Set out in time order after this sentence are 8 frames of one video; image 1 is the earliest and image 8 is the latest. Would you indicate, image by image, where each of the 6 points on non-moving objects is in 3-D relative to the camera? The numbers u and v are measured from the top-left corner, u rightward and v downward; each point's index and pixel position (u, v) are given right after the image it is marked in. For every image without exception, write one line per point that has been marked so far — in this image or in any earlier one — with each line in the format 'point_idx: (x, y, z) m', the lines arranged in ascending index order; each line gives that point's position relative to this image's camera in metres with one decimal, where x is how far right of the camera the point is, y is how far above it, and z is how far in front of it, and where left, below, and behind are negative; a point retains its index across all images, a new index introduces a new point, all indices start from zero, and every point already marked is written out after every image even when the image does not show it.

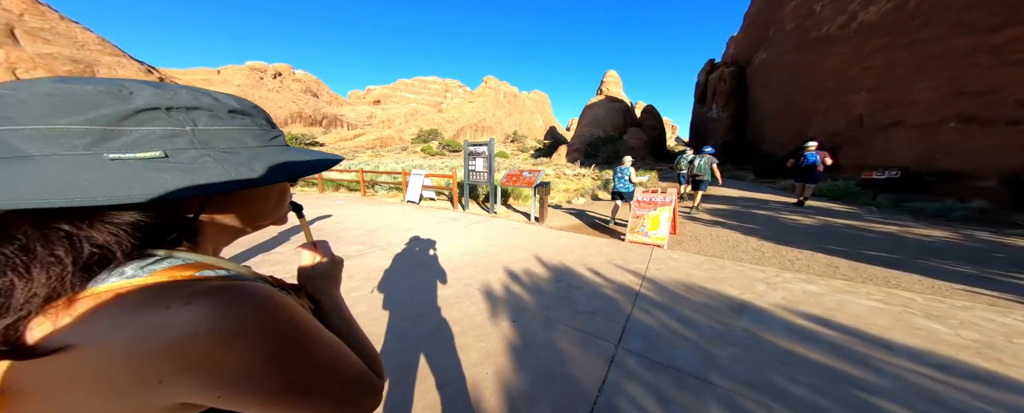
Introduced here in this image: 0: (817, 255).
0: (+4.5, -0.7, +3.8) m
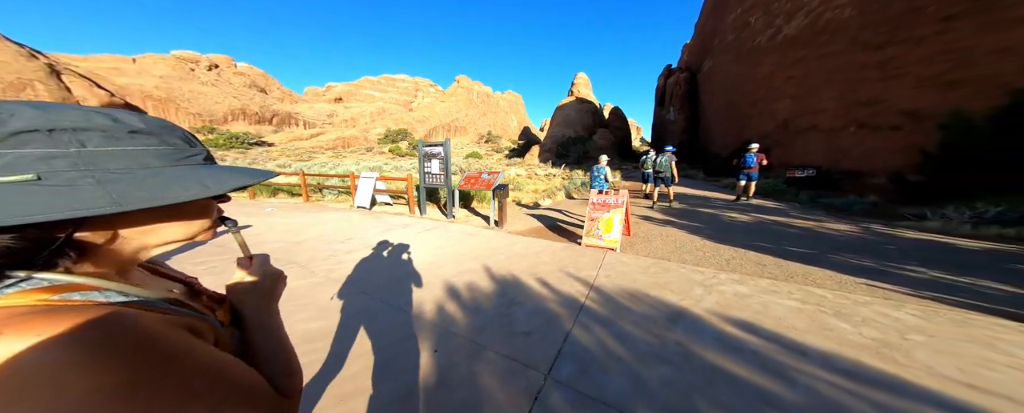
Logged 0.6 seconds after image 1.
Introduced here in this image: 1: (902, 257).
0: (+3.7, -0.7, +4.1) m
1: (+5.4, -0.7, +3.7) m
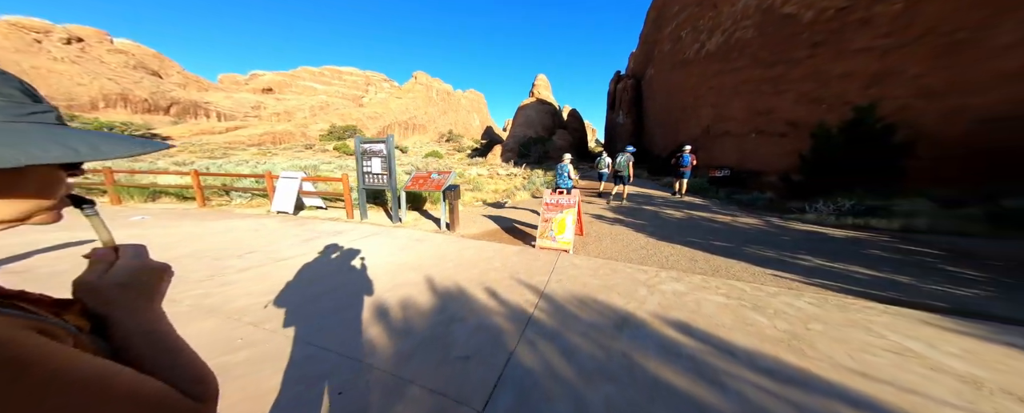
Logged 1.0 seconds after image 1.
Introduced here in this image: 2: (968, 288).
0: (+2.9, -0.7, +4.4) m
1: (+4.6, -0.6, +4.3) m
2: (+4.7, -0.9, +2.9) m
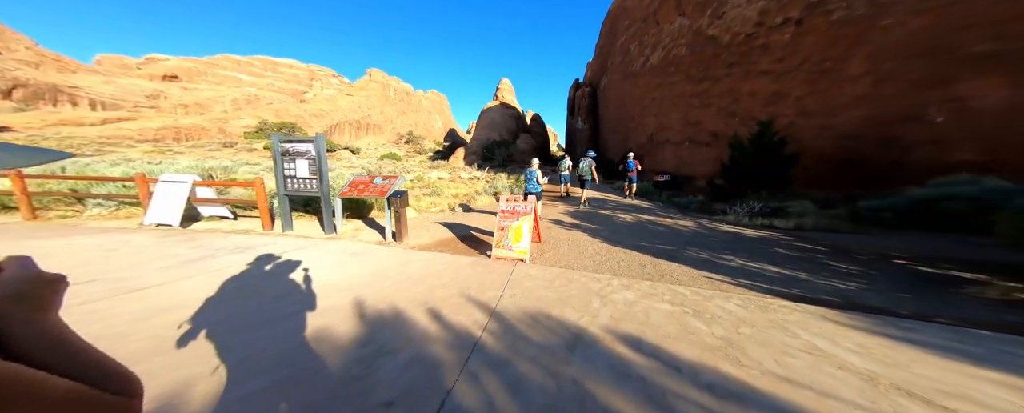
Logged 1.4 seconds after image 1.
0: (+2.1, -0.8, +4.6) m
1: (+3.8, -0.7, +4.8) m
2: (+4.1, -0.9, +3.3) m
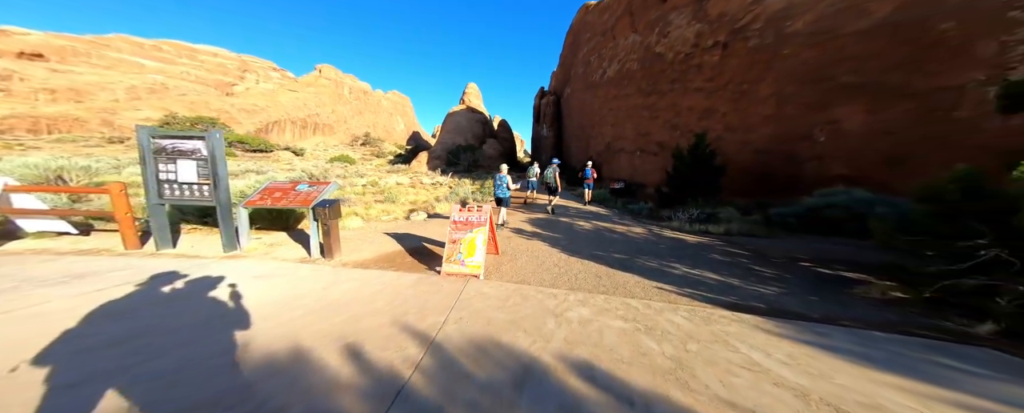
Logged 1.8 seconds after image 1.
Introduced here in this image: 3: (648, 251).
0: (+1.3, -1.0, +4.5) m
1: (+3.0, -0.9, +5.0) m
2: (+3.4, -1.1, +3.6) m
3: (+2.7, -0.9, +5.2) m
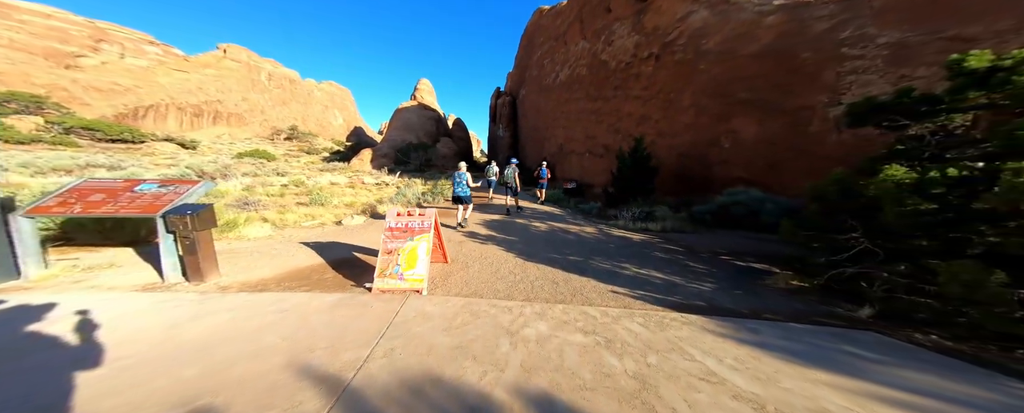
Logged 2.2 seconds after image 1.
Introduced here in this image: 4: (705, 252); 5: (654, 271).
0: (+0.4, -1.0, +4.3) m
1: (+2.0, -0.9, +5.1) m
2: (+2.7, -1.1, +3.8) m
3: (+1.6, -0.9, +5.3) m
4: (+3.8, -0.9, +5.3) m
5: (+2.2, -1.0, +4.2) m
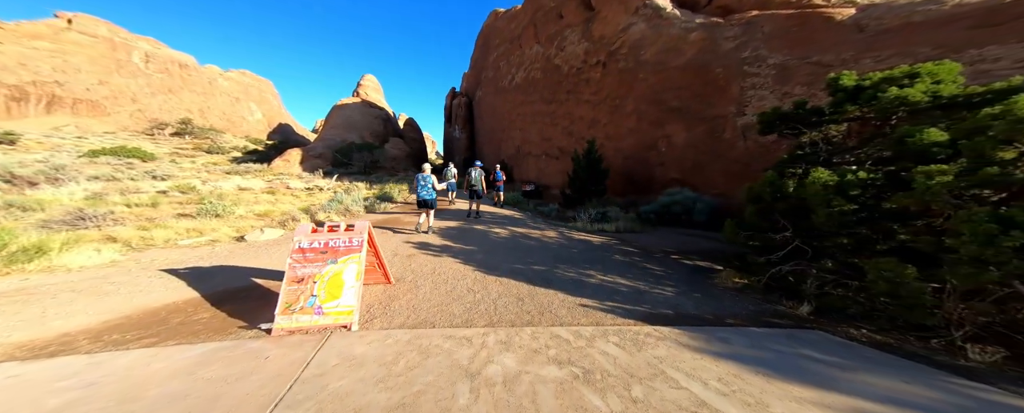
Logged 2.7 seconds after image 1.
0: (-0.2, -1.1, +3.9) m
1: (+1.2, -1.0, +4.9) m
2: (+2.2, -1.1, +3.8) m
3: (+0.8, -1.0, +5.0) m
4: (+3.0, -1.0, +5.5) m
5: (+1.6, -1.1, +4.1) m
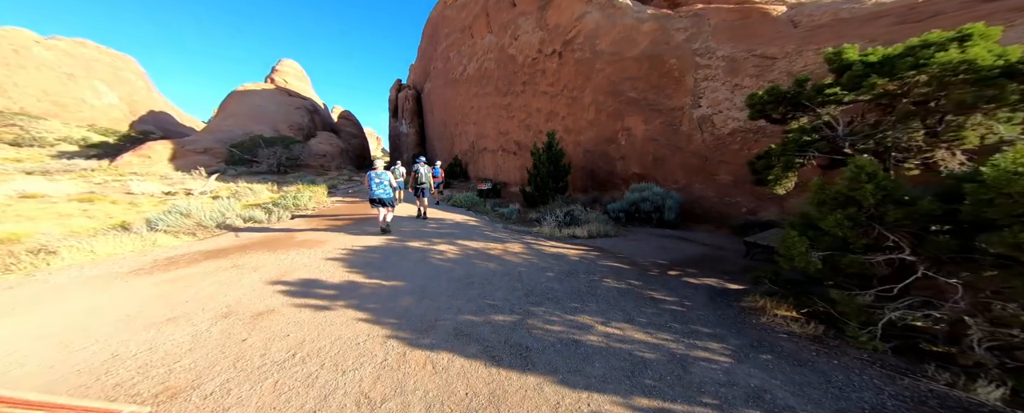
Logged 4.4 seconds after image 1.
0: (-0.6, -1.2, +2.0) m
1: (+0.6, -1.1, +3.3) m
2: (+1.7, -1.2, +2.4) m
3: (+0.1, -1.0, +3.3) m
4: (+2.2, -1.0, +4.2) m
5: (+1.1, -1.1, +2.6) m
